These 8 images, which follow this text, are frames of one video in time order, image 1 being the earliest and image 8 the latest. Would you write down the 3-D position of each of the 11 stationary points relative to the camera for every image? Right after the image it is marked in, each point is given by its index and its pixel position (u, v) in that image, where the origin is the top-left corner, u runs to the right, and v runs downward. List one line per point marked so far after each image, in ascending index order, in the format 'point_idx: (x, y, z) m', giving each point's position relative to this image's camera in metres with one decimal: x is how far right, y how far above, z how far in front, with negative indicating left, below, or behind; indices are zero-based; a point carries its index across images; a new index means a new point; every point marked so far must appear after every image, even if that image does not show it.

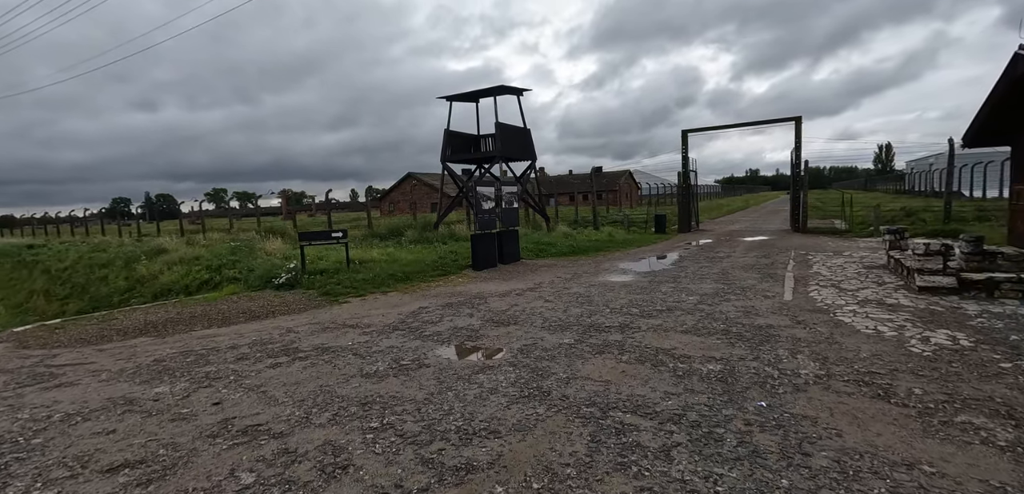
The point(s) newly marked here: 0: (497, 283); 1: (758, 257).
0: (-0.3, -0.8, +11.2) m
1: (+6.3, -0.3, +13.5) m
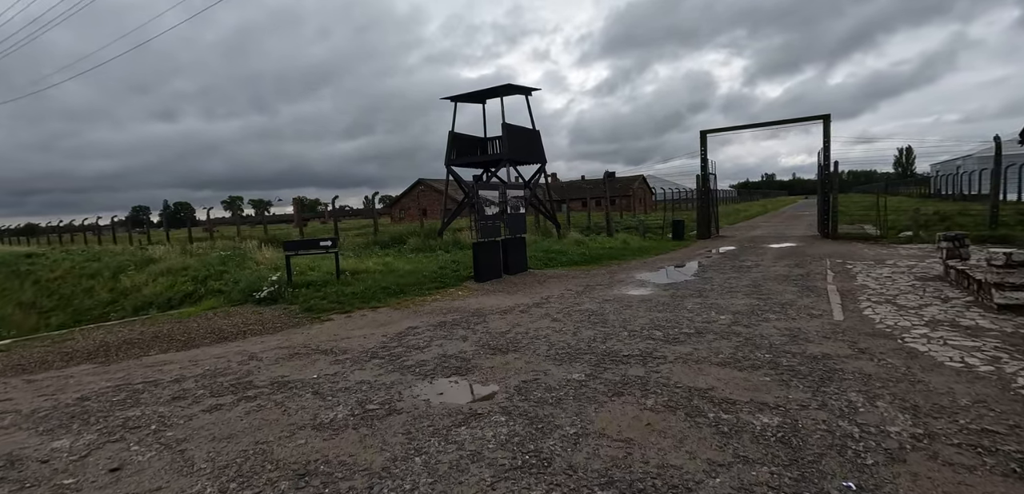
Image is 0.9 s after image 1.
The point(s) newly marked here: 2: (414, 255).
0: (-0.2, -1.0, +10.1) m
1: (+6.4, -0.5, +12.2) m
2: (-2.9, -0.3, +15.9) m
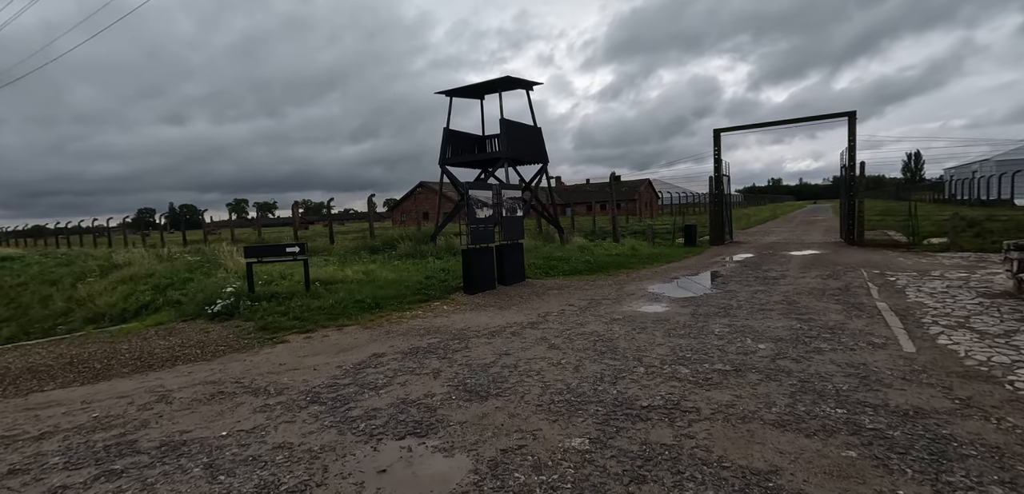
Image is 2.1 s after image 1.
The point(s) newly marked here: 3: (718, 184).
0: (-0.3, -1.1, +8.6) m
1: (+6.3, -0.6, +10.7) m
2: (-3.0, -0.4, +14.5) m
3: (+7.6, +2.3, +19.7) m
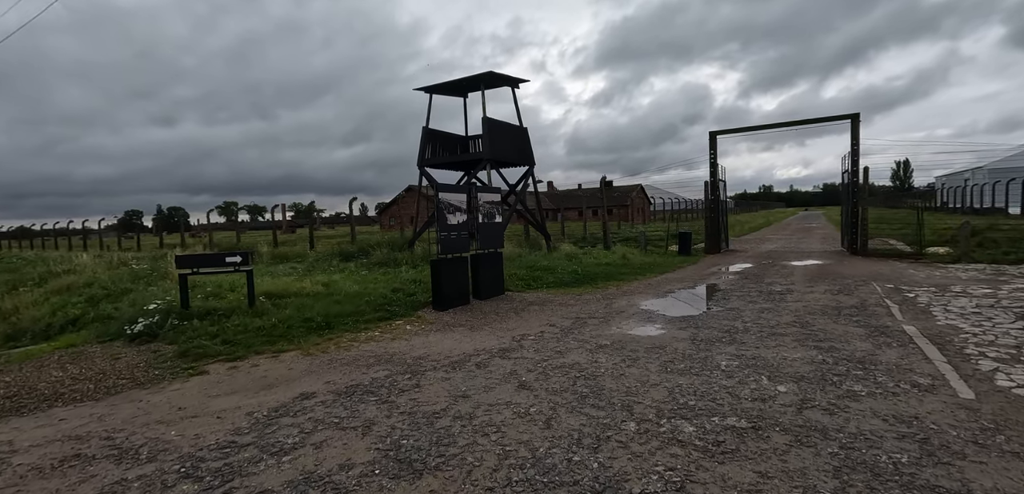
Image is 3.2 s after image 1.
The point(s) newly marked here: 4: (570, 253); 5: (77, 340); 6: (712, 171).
0: (-0.7, -1.3, +7.4) m
1: (+5.8, -0.9, +9.6) m
2: (-3.5, -0.6, +13.2) m
3: (+7.0, +2.0, +18.6) m
4: (+1.9, -0.2, +17.2) m
5: (-6.7, -1.4, +8.2) m
6: (+6.9, +2.6, +18.5) m
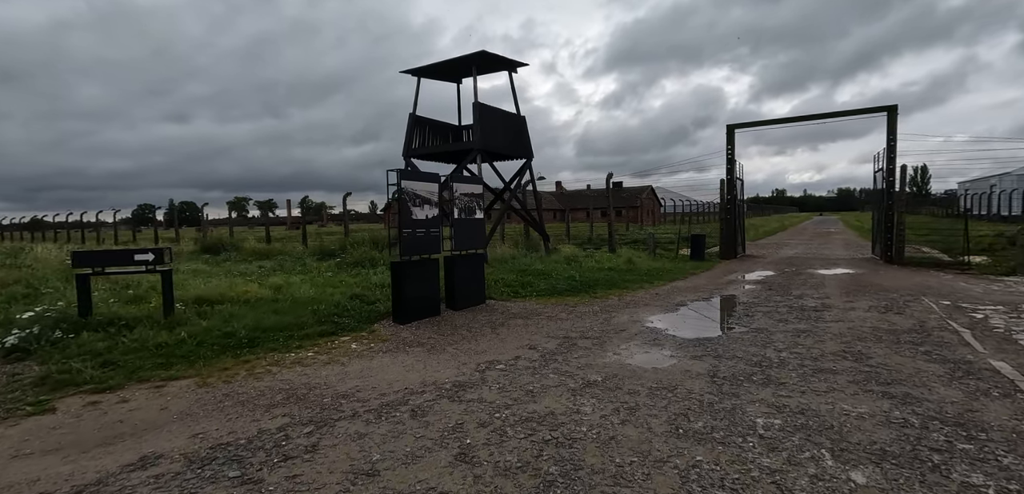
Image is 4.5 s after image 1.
0: (-1.1, -1.3, +5.8) m
1: (+5.5, -1.0, +7.9) m
2: (-3.8, -0.6, +11.7) m
3: (+6.9, +1.8, +16.9) m
4: (+1.7, -0.3, +15.6) m
5: (-7.0, -1.3, +6.7) m
6: (+6.8, +2.5, +16.7) m
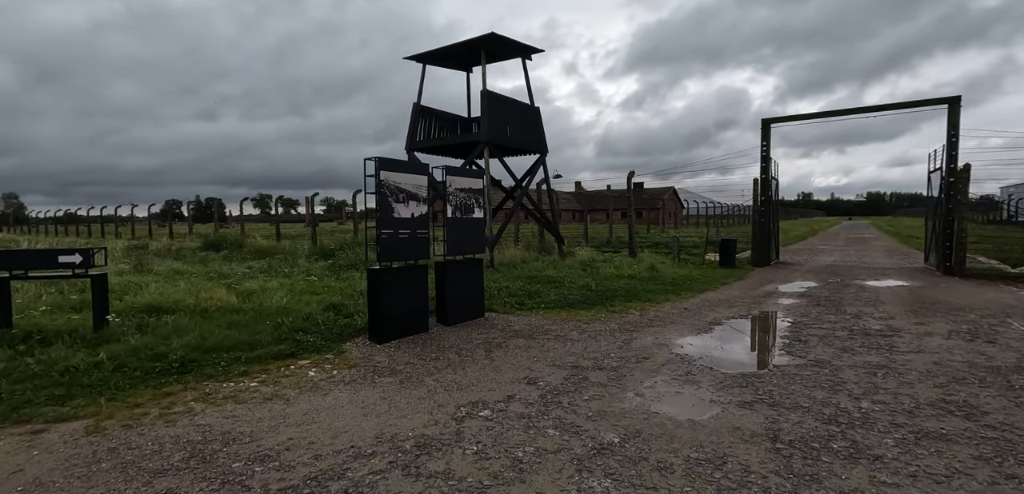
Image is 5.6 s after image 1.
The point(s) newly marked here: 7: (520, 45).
0: (-1.2, -1.3, +4.6) m
1: (+5.5, -1.1, +6.4) m
2: (-3.6, -0.6, +10.5) m
3: (+7.3, +1.7, +15.3) m
4: (+2.0, -0.4, +14.2) m
5: (-7.1, -1.3, +5.6) m
6: (+7.2, +2.3, +15.2) m
7: (+0.2, +5.1, +13.4) m
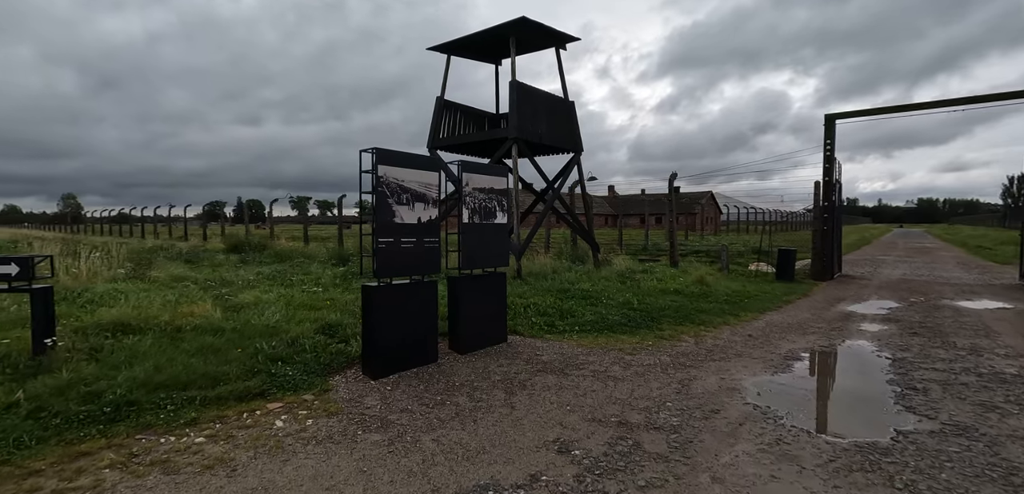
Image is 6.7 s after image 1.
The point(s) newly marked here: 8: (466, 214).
0: (-1.0, -1.4, +3.3) m
1: (+5.8, -1.3, +4.8) m
2: (-3.1, -0.7, +9.4) m
3: (+8.1, +1.4, +13.6) m
4: (+2.7, -0.6, +12.8) m
5: (-6.8, -1.3, +4.7) m
6: (+8.0, +2.0, +13.5) m
7: (+0.9, +4.9, +12.1) m
8: (-0.5, +0.4, +6.3) m
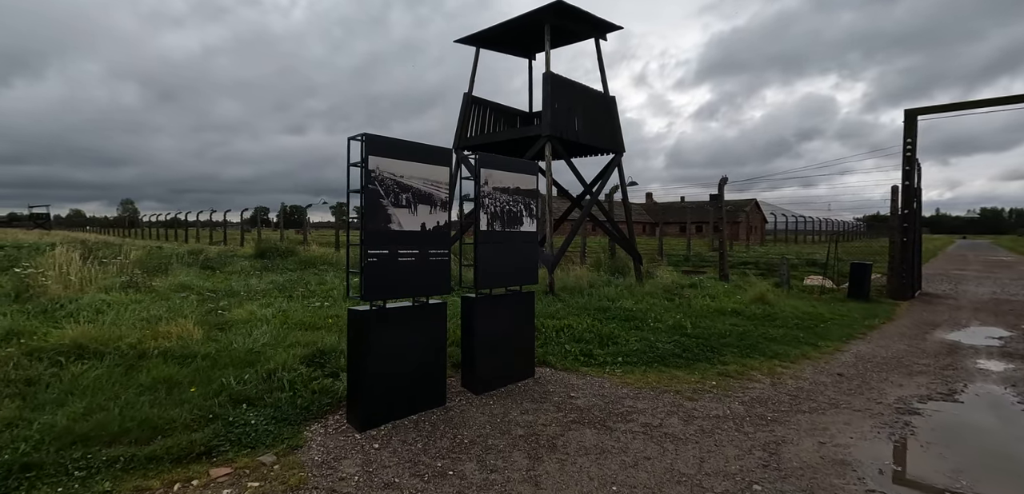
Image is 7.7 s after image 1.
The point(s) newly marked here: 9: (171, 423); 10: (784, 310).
0: (-1.0, -1.5, +2.2) m
1: (+5.9, -1.5, +3.2) m
2: (-2.6, -0.9, +8.4) m
3: (+8.8, +1.0, +11.9) m
4: (+3.4, -0.8, +11.4) m
5: (-6.7, -1.4, +4.0) m
6: (+8.8, +1.7, +11.7) m
7: (+1.6, +4.7, +10.9) m
8: (-0.2, +0.3, +5.1) m
9: (-2.4, -1.2, +3.8) m
10: (+4.6, -1.1, +9.0) m
